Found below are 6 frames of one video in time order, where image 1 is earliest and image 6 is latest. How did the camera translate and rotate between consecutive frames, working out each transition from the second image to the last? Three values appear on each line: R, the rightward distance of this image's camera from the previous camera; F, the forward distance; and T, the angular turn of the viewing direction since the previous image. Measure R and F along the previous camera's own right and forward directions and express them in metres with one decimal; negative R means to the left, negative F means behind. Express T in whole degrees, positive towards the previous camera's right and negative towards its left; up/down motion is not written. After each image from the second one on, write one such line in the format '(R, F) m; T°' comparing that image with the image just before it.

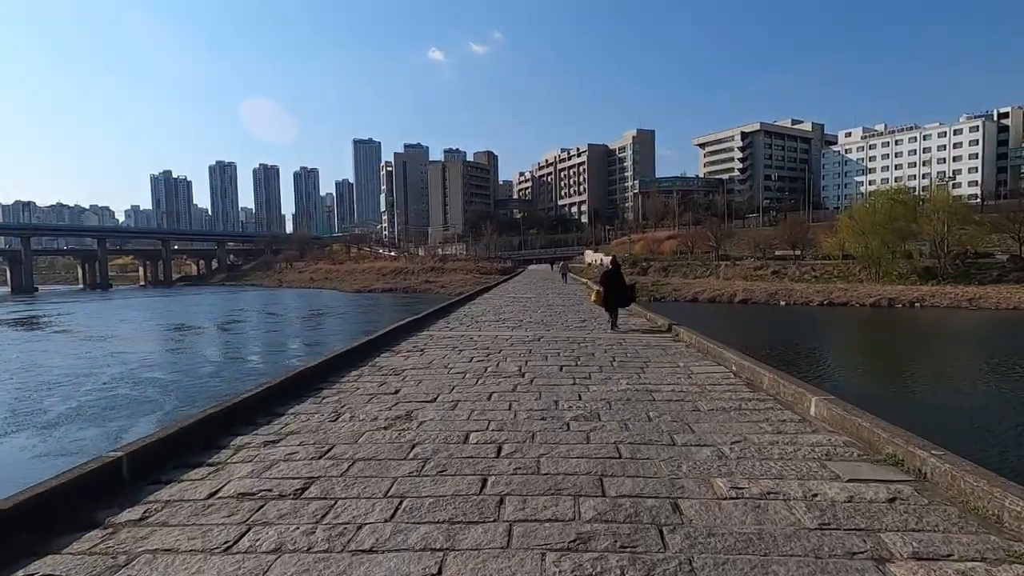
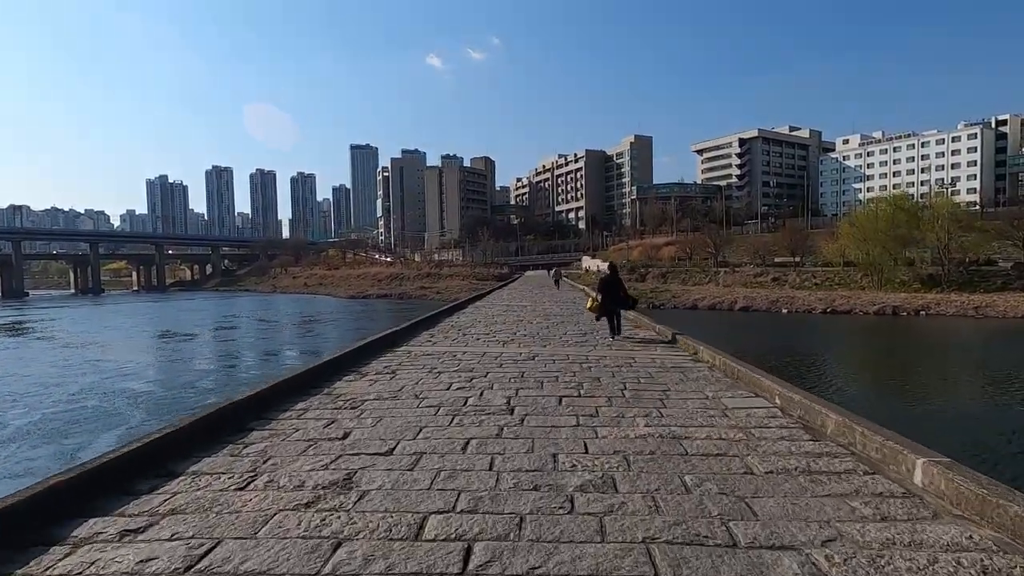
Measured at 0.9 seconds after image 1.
(0.0, +0.6) m; 0°
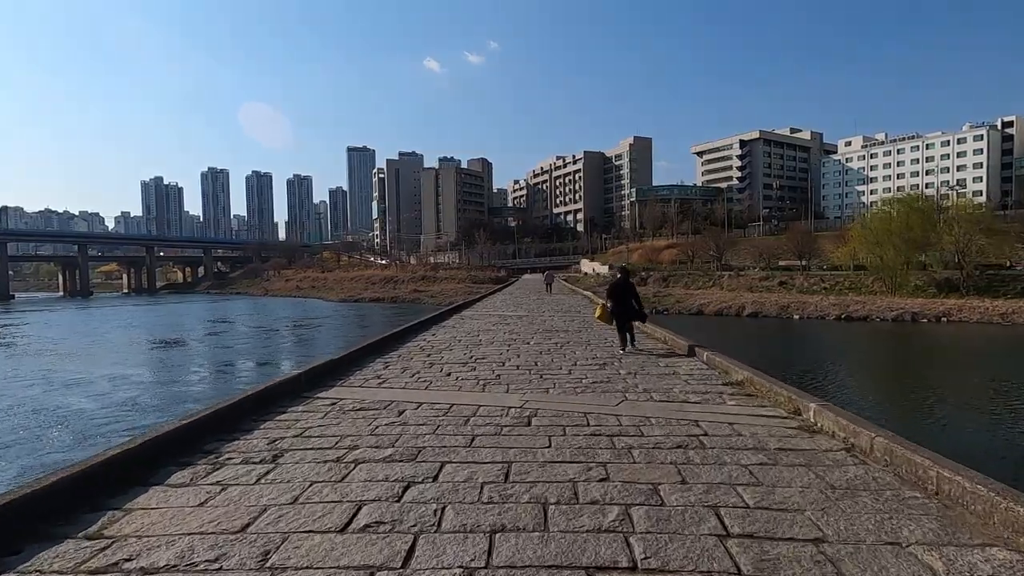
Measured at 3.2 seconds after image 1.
(+0.1, +1.5) m; 0°
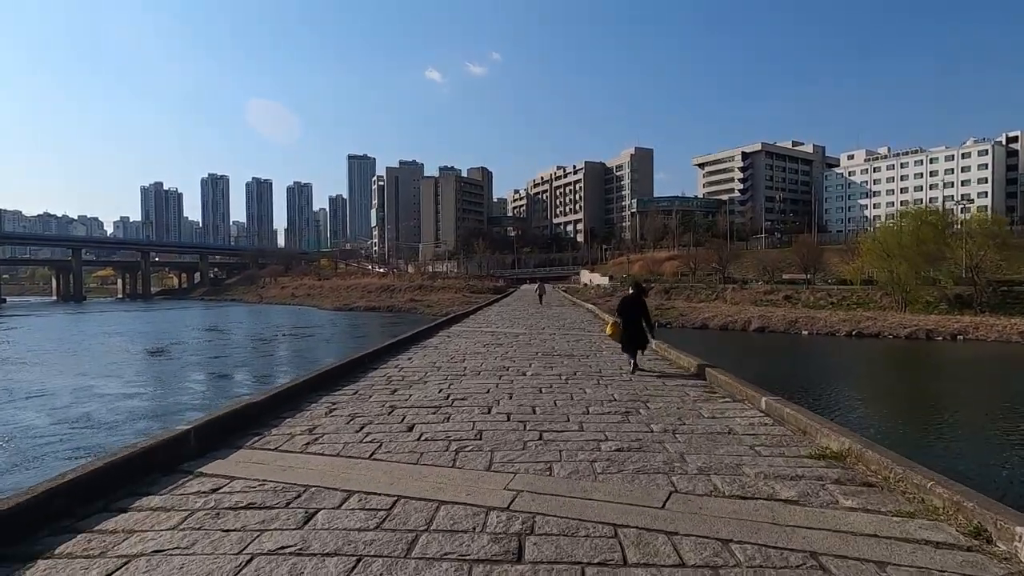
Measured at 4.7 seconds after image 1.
(0.0, +0.9) m; 0°
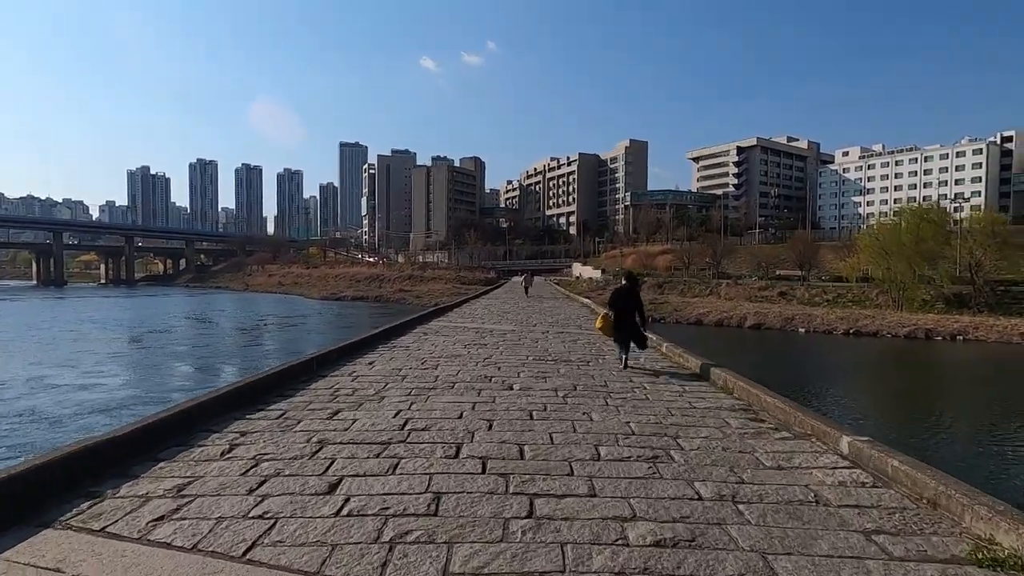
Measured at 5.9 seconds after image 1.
(0.0, +0.8) m; +1°
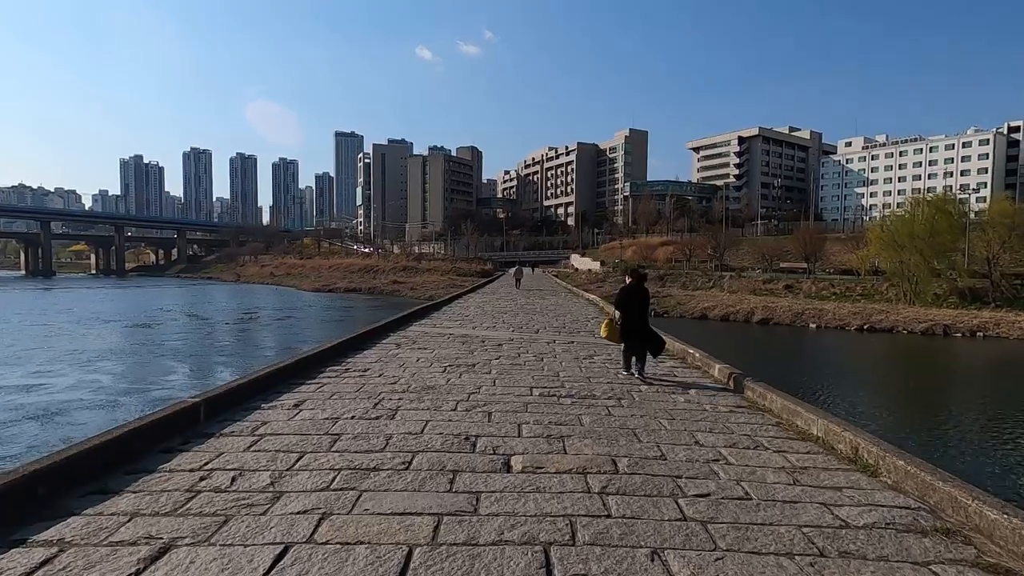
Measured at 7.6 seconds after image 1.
(0.0, +1.2) m; 0°
